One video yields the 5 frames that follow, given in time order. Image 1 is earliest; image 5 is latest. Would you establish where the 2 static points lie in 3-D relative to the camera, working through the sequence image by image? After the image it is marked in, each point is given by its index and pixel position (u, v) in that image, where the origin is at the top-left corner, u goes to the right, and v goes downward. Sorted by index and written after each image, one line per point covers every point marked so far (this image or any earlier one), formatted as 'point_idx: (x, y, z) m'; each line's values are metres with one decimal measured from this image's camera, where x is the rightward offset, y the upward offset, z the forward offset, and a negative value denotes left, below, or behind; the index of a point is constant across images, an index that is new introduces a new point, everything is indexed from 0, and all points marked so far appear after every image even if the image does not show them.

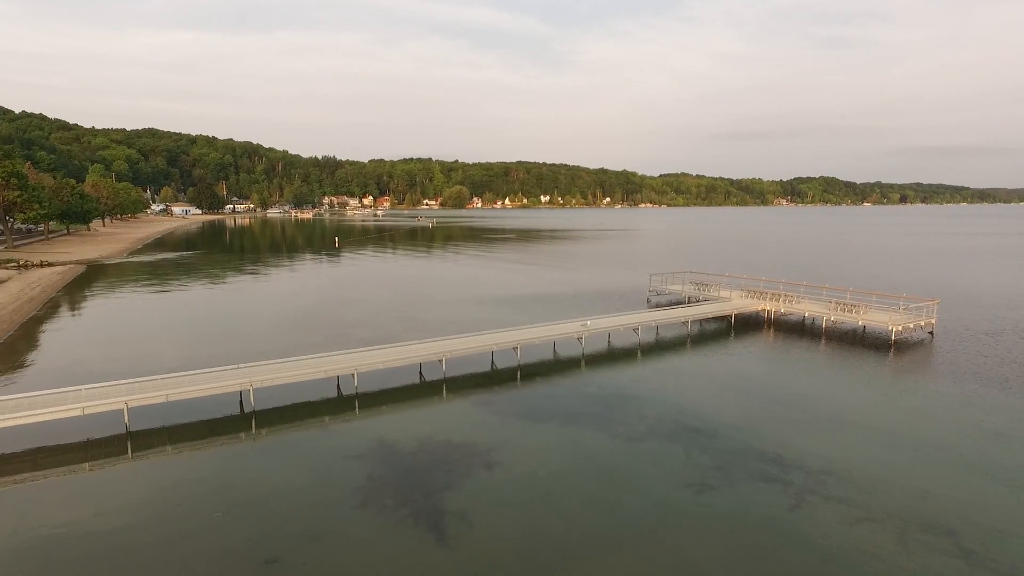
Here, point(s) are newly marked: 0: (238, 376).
0: (-9.7, -3.2, +19.4) m
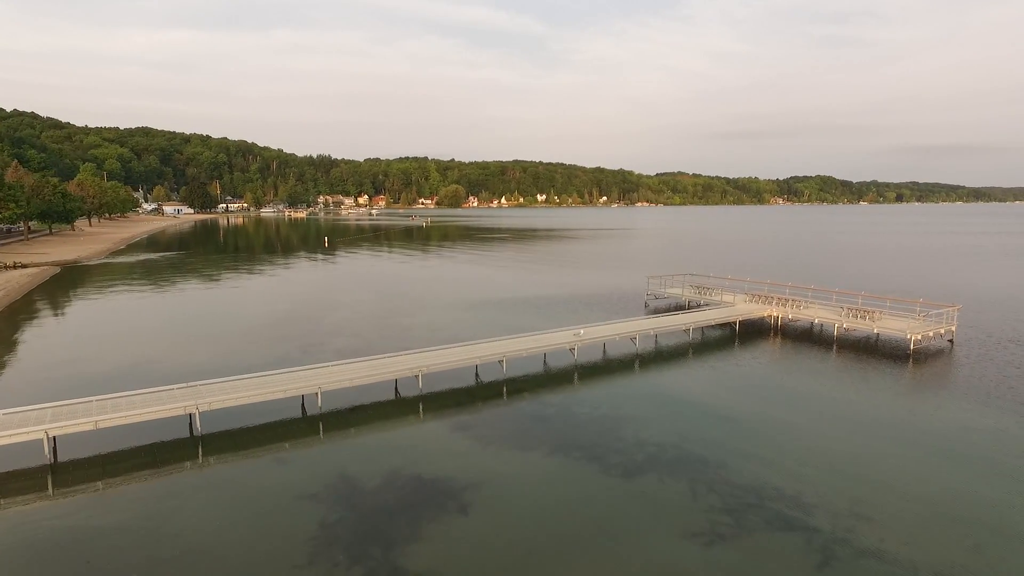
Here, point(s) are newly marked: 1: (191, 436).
0: (-10.3, -3.4, +17.3) m
1: (-9.9, -4.6, +17.1) m
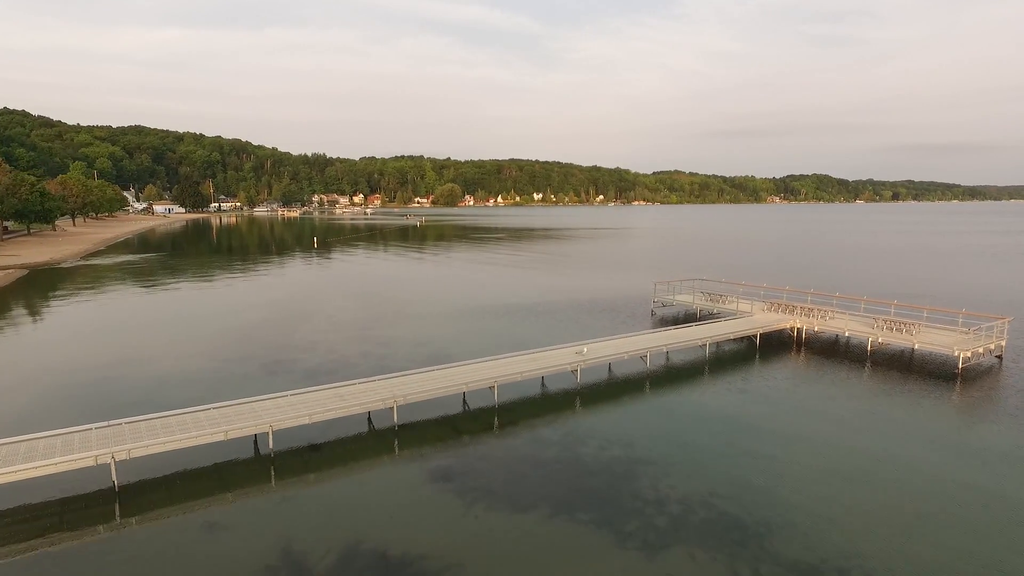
0: (-10.5, -3.9, +14.2) m
1: (-10.1, -5.0, +14.1) m
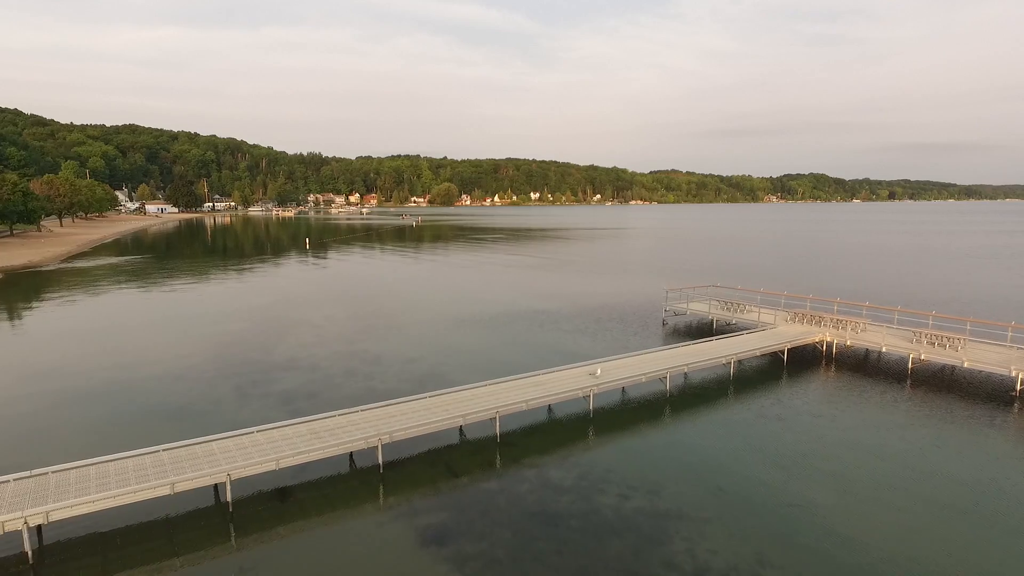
0: (-10.4, -4.4, +11.7) m
1: (-10.0, -5.5, +11.6) m
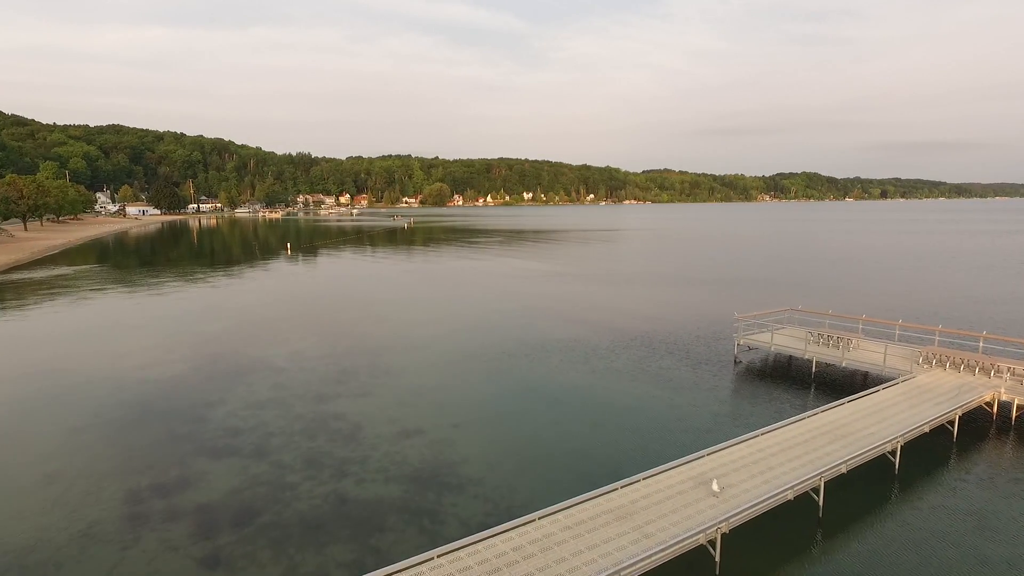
0: (-9.0, -5.7, +4.2) m
1: (-8.6, -6.8, +4.0) m
